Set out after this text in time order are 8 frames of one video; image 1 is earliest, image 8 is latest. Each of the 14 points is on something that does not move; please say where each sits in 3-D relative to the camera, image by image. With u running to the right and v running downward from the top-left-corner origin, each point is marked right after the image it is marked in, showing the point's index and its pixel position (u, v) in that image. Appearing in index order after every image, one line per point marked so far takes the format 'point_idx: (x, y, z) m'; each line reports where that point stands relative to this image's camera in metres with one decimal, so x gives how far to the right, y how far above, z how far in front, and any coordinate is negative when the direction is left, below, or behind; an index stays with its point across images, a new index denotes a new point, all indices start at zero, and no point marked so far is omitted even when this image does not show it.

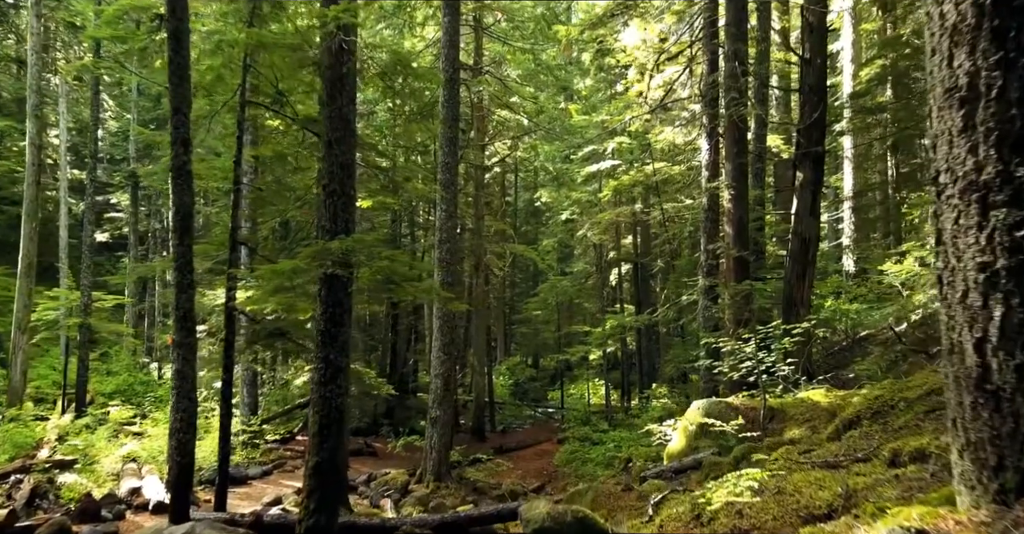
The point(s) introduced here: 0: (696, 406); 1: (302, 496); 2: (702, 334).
0: (+2.3, -1.7, +10.5) m
1: (-2.1, -2.3, +8.2) m
2: (+3.3, -1.2, +14.6) m
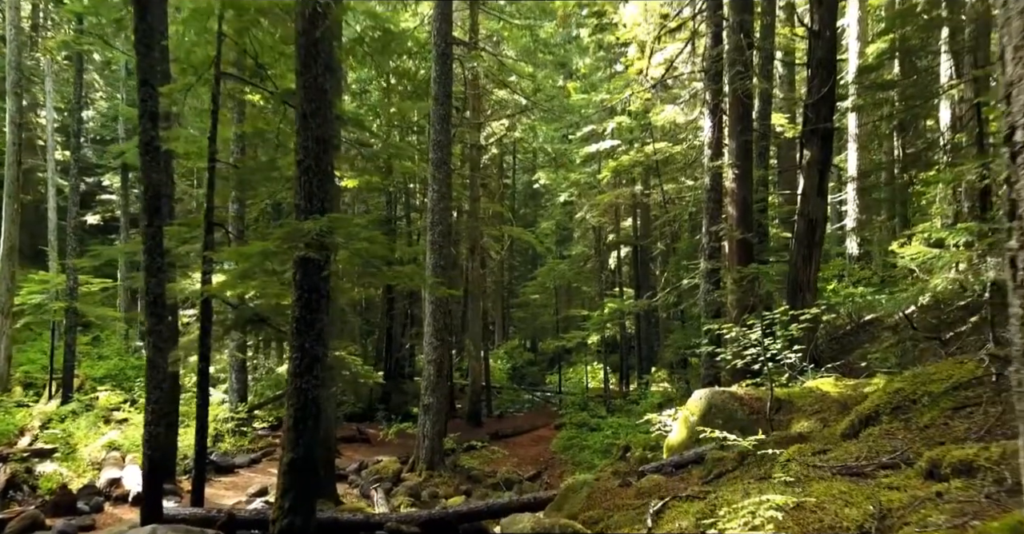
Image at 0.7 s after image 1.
0: (+2.2, -1.5, +10.0) m
1: (-2.2, -2.1, +7.7) m
2: (+3.2, -0.9, +14.0) m
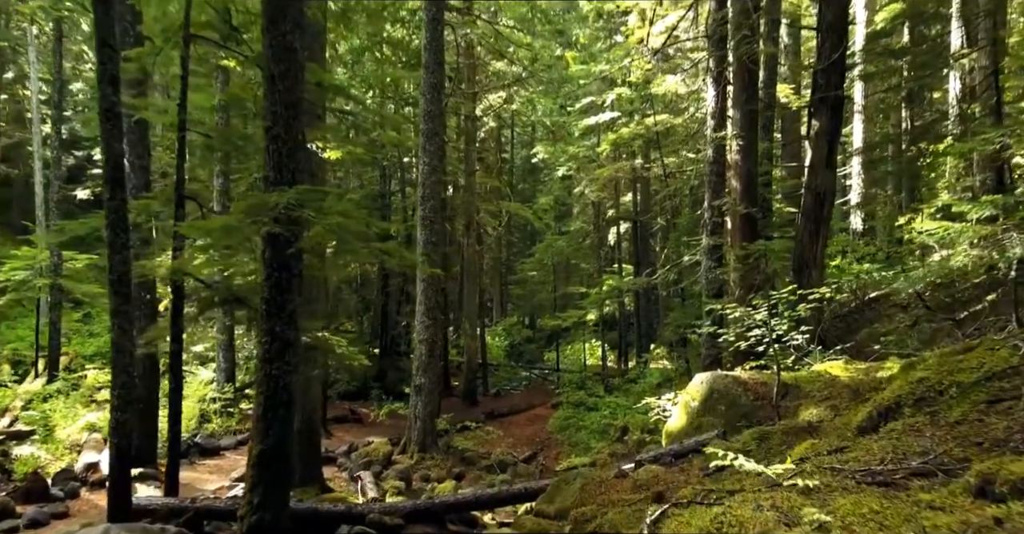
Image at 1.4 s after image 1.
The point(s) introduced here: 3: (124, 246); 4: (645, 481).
0: (+2.1, -1.3, +9.5) m
1: (-2.3, -1.9, +7.1) m
2: (+3.1, -0.5, +13.5) m
3: (-4.0, +0.2, +8.6) m
4: (+1.2, -1.9, +7.6) m
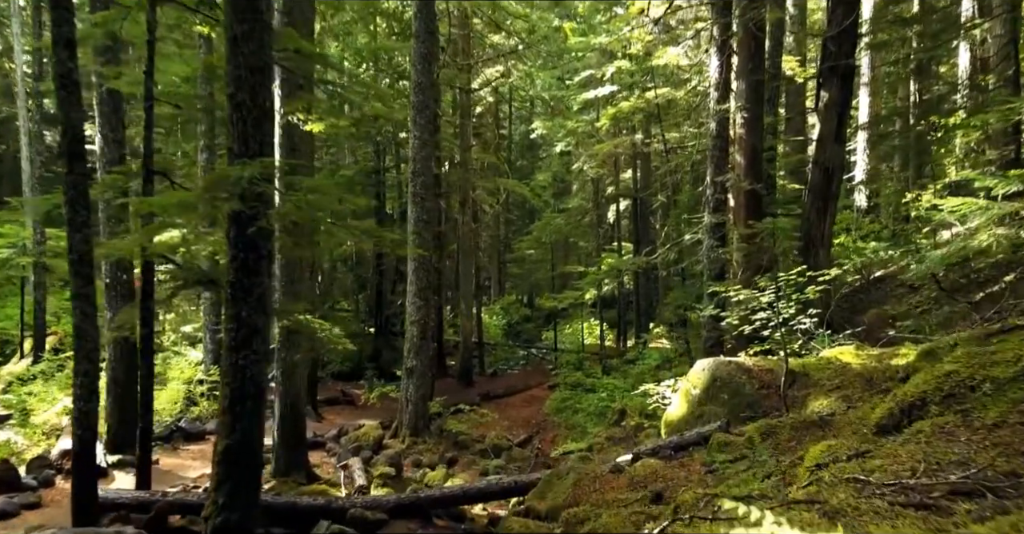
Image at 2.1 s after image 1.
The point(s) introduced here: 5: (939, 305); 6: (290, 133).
0: (+2.0, -1.0, +8.9) m
1: (-2.4, -1.7, +6.6) m
2: (+3.0, -0.2, +12.9) m
3: (-4.1, +0.4, +8.0) m
4: (+1.1, -1.8, +7.1) m
5: (+5.3, -0.5, +10.5) m
6: (-3.0, +1.8, +11.4) m
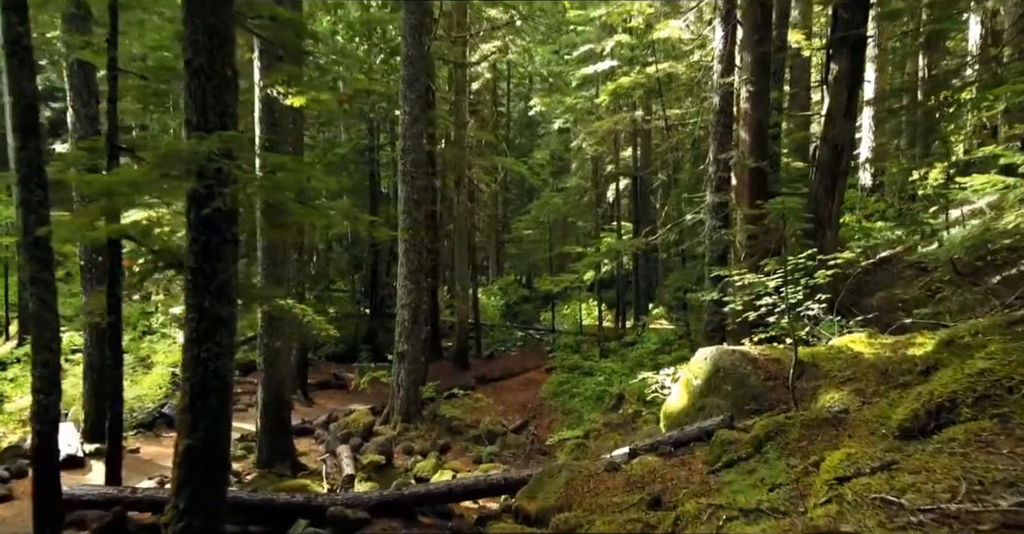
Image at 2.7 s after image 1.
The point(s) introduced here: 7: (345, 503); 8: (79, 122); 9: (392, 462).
0: (+1.9, -0.9, +8.4) m
1: (-2.5, -1.6, +6.1) m
2: (+2.9, +0.1, +12.4) m
3: (-4.2, +0.6, +7.4) m
4: (+1.0, -1.7, +6.6) m
5: (+5.2, -0.2, +9.9) m
6: (-3.1, +2.1, +10.9) m
7: (-1.6, -2.2, +8.0) m
8: (-5.8, +1.9, +11.2) m
9: (-1.9, -3.1, +13.3) m
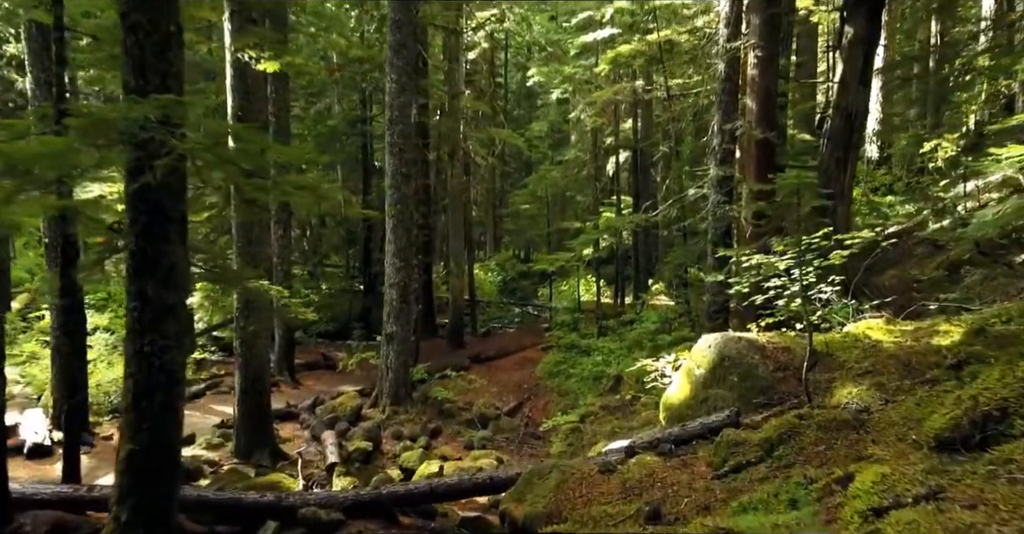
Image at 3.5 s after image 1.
0: (+1.8, -0.7, +7.7) m
1: (-2.6, -1.5, +5.5) m
2: (+2.8, +0.4, +11.7) m
3: (-4.3, +0.7, +6.7) m
4: (+0.9, -1.5, +6.0) m
5: (+5.1, 0.0, +9.3) m
6: (-3.2, +2.3, +10.1) m
7: (-1.7, -2.1, +7.4) m
8: (-5.9, +2.2, +10.4) m
9: (-2.0, -2.7, +12.7) m
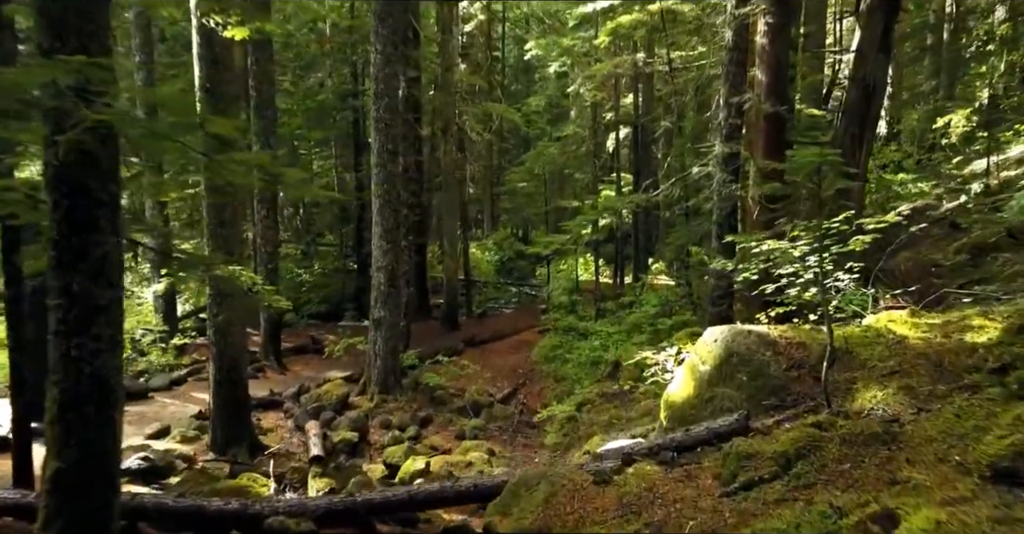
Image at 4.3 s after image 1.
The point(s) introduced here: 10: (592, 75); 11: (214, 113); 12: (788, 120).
0: (+1.7, -0.6, +7.1) m
1: (-2.7, -1.5, +4.8) m
2: (+2.7, +0.6, +11.0) m
3: (-4.4, +0.8, +6.0) m
4: (+0.8, -1.5, +5.4) m
5: (+5.0, +0.1, +8.6) m
6: (-3.3, +2.5, +9.4) m
7: (-1.8, -2.0, +6.7) m
8: (-6.0, +2.4, +9.7) m
9: (-2.1, -2.5, +12.1) m
10: (+1.8, +4.4, +19.4) m
11: (-3.4, +1.7, +9.5) m
12: (+3.3, +1.8, +10.2) m
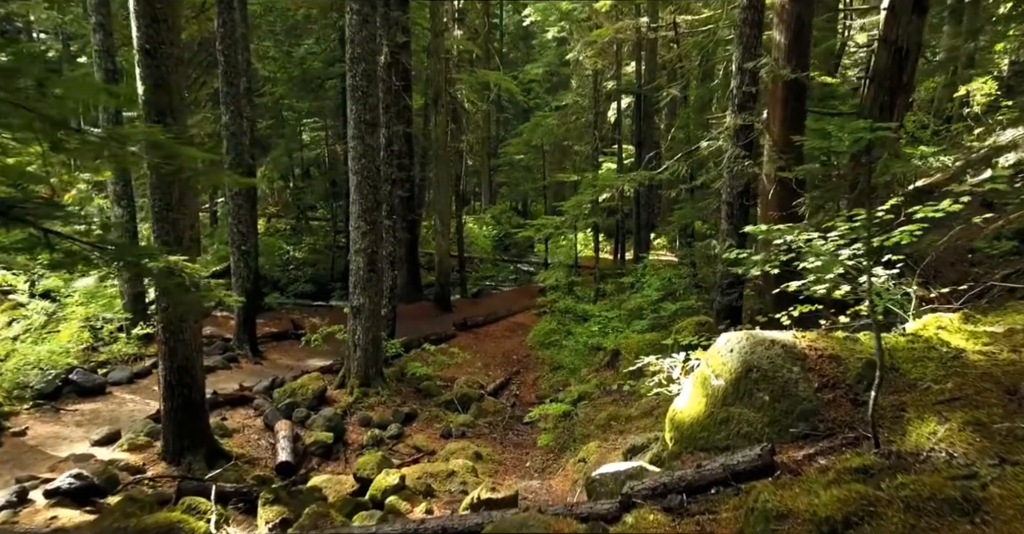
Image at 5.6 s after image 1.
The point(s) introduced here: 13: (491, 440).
0: (+1.5, -0.5, +6.0) m
1: (-2.9, -1.5, +3.8) m
2: (+2.5, +0.8, +9.8) m
3: (-4.5, +0.8, +4.9) m
4: (+0.6, -1.5, +4.3) m
5: (+4.8, +0.2, +7.4) m
6: (-3.5, +2.6, +8.1) m
7: (-2.0, -1.9, +5.7) m
8: (-6.1, +2.5, +8.5) m
9: (-2.3, -2.3, +11.0) m
10: (+1.7, +4.9, +18.1) m
11: (-3.5, +1.8, +8.3) m
12: (+3.2, +1.9, +9.0) m
13: (-0.3, -2.4, +11.4) m
